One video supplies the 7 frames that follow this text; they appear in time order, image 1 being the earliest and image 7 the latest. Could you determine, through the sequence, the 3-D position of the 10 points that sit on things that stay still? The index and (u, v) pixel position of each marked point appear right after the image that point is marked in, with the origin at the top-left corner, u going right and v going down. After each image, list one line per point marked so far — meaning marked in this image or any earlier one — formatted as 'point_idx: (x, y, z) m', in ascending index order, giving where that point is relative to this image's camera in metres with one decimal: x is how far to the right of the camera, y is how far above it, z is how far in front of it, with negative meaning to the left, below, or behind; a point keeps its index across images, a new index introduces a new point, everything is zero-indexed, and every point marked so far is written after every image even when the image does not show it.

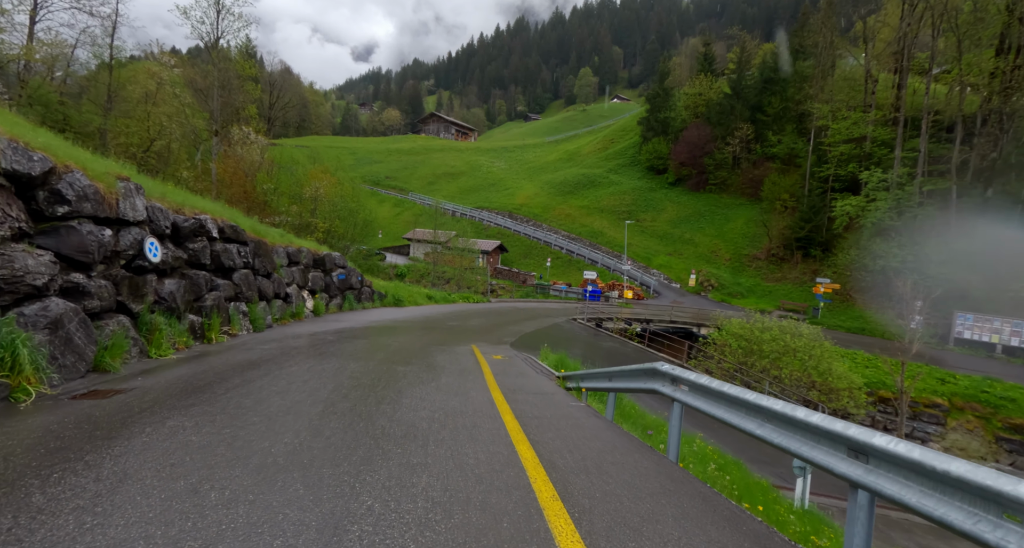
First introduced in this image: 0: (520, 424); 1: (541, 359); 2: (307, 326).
0: (+0.1, -1.3, +4.2) m
1: (+0.6, -1.7, +10.1) m
2: (-4.9, -1.3, +12.2) m
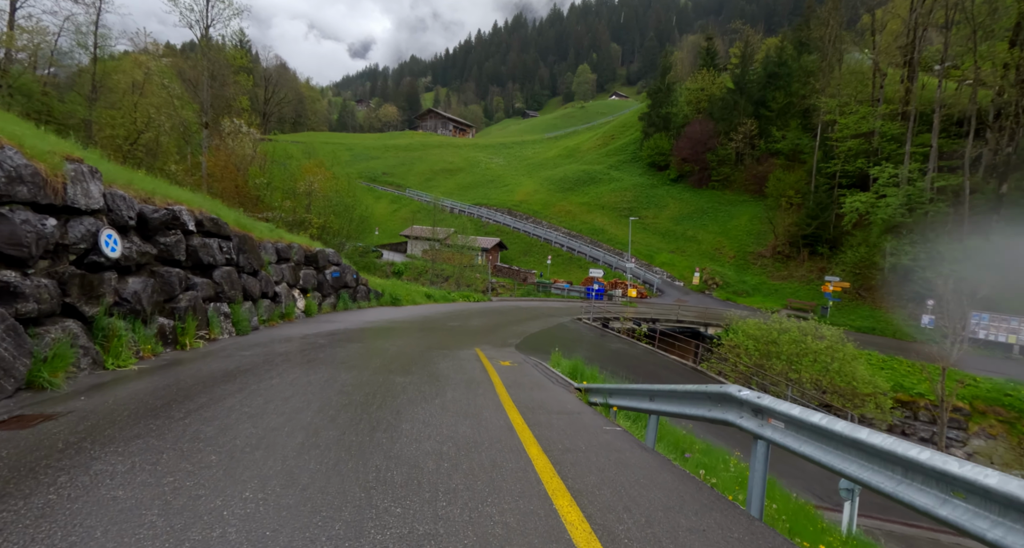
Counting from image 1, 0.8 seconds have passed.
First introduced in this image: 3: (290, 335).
0: (+0.3, -1.3, +3.3) m
1: (+0.8, -1.7, +9.3) m
2: (-4.7, -1.2, +11.3) m
3: (-4.5, -1.2, +10.4) m
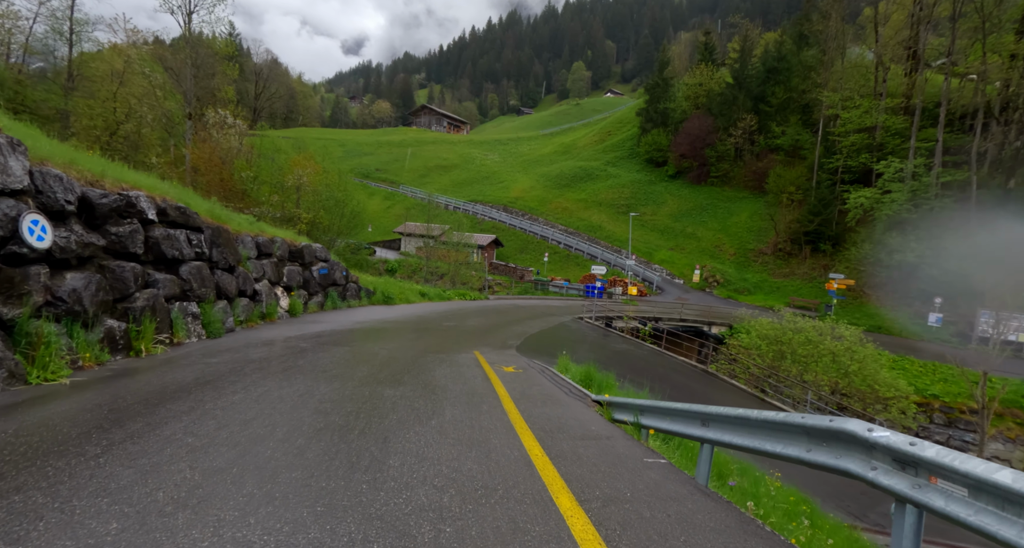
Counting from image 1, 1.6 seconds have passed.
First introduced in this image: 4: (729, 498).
0: (+0.4, -1.2, +2.4) m
1: (+0.8, -1.6, +8.3) m
2: (-4.7, -1.1, +10.3) m
3: (-4.4, -1.2, +9.4) m
4: (+1.7, -1.8, +4.0) m
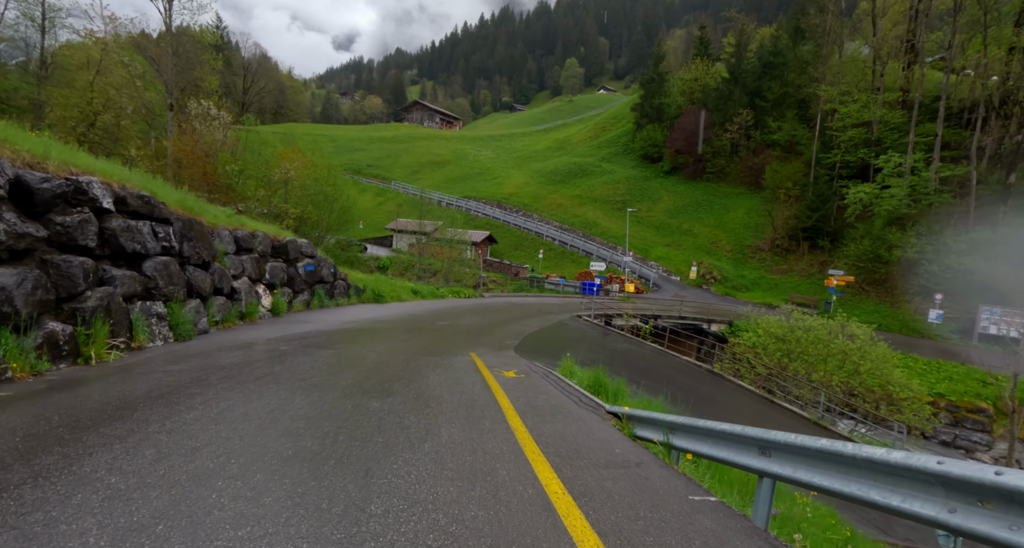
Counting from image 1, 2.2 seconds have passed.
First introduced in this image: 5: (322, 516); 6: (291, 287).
0: (+0.5, -1.2, +1.7) m
1: (+0.8, -1.5, +7.6) m
2: (-4.7, -1.1, +9.5) m
3: (-4.4, -1.1, +8.6) m
4: (+1.8, -1.7, +3.3) m
5: (-0.9, -1.1, +2.4) m
6: (-5.5, -0.3, +12.7) m
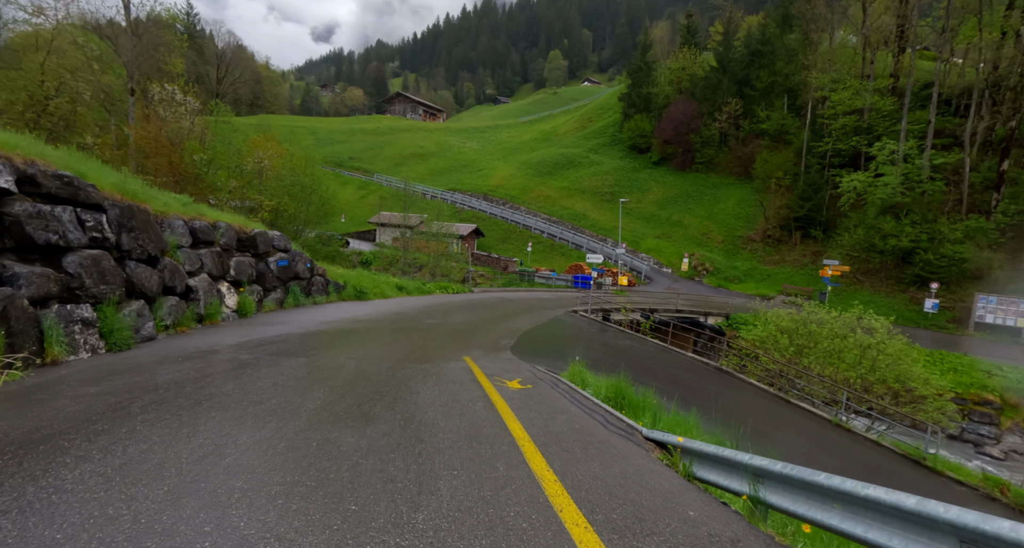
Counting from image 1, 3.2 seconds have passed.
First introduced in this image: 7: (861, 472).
0: (+0.7, -1.1, +0.6) m
1: (+0.9, -1.4, +6.6) m
2: (-4.7, -1.0, +8.2) m
3: (-4.4, -1.1, +7.4) m
4: (+2.0, -1.6, +2.2) m
5: (-0.7, -1.1, +1.3) m
6: (-5.7, -0.2, +11.4) m
7: (+6.4, -3.6, +9.2) m
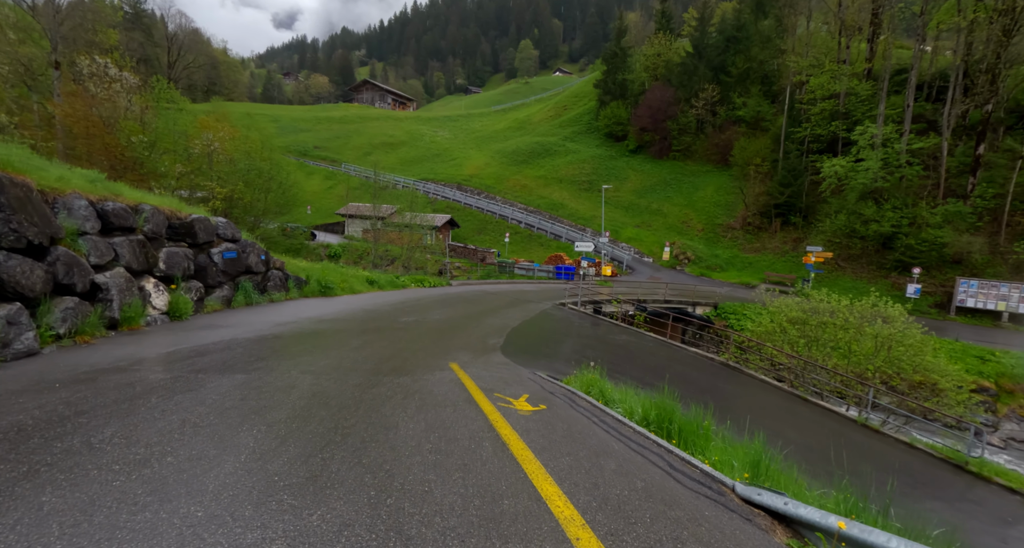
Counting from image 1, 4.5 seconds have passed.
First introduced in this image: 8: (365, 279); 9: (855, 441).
0: (+1.1, -1.1, -0.8) m
1: (+0.9, -1.3, +5.1) m
2: (-4.7, -0.9, +6.5) m
3: (-4.4, -1.0, +5.6) m
4: (+2.2, -1.5, +0.9) m
5: (-0.4, -1.1, -0.3) m
6: (-5.9, -0.1, +9.6) m
7: (+6.3, -3.3, +8.1) m
8: (-5.6, -0.2, +19.2) m
9: (+6.4, -3.1, +9.5) m
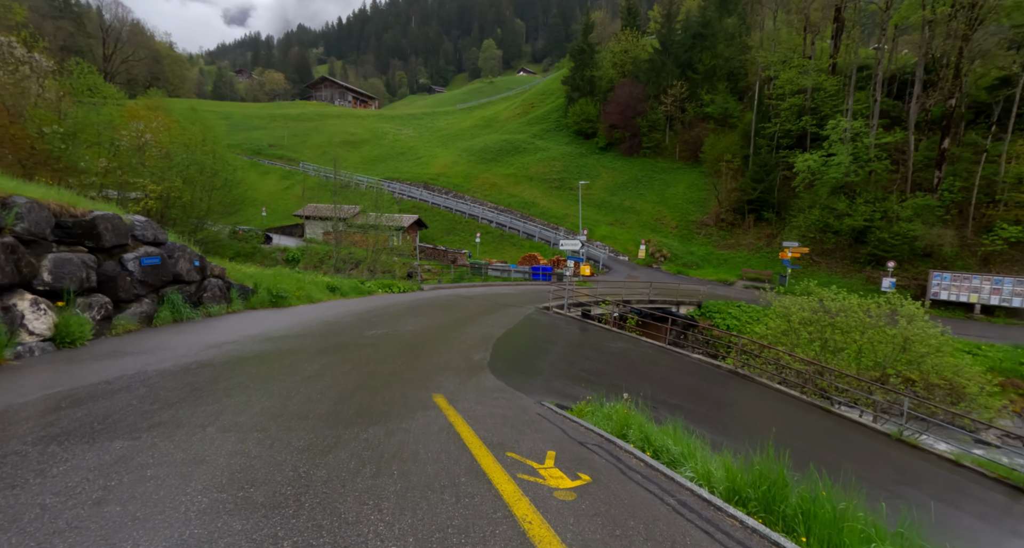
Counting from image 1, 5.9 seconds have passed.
0: (+1.6, -1.1, -2.4) m
1: (+1.1, -1.3, +3.6) m
2: (-4.7, -1.1, +4.6) m
3: (-4.3, -1.1, +3.8) m
4: (+2.7, -1.5, -0.6) m
5: (+0.1, -1.1, -1.9) m
6: (-6.0, -0.3, +7.6) m
7: (+6.3, -3.3, +6.9) m
8: (-6.3, -0.4, +17.2) m
9: (+6.3, -3.1, +8.3) m
